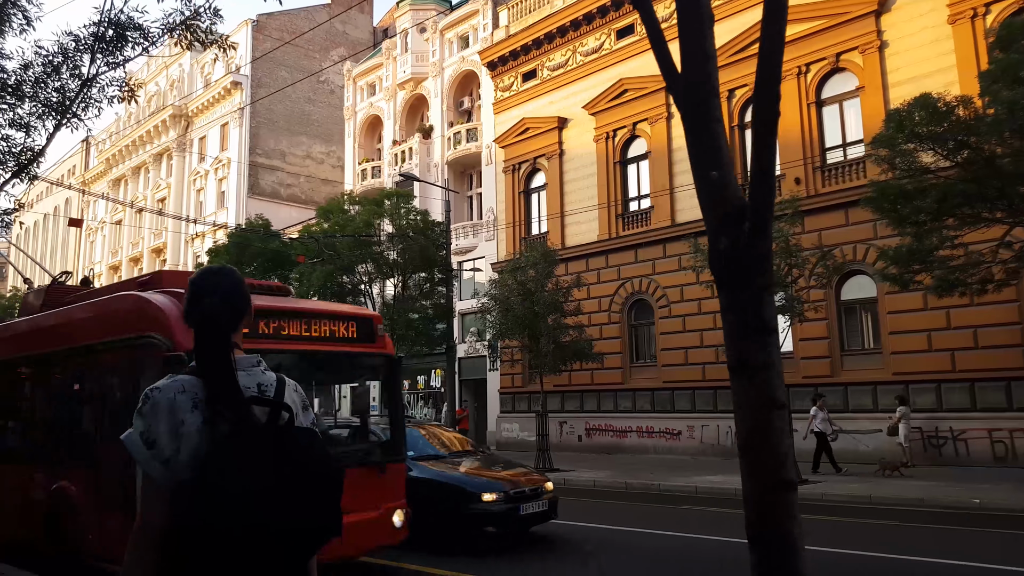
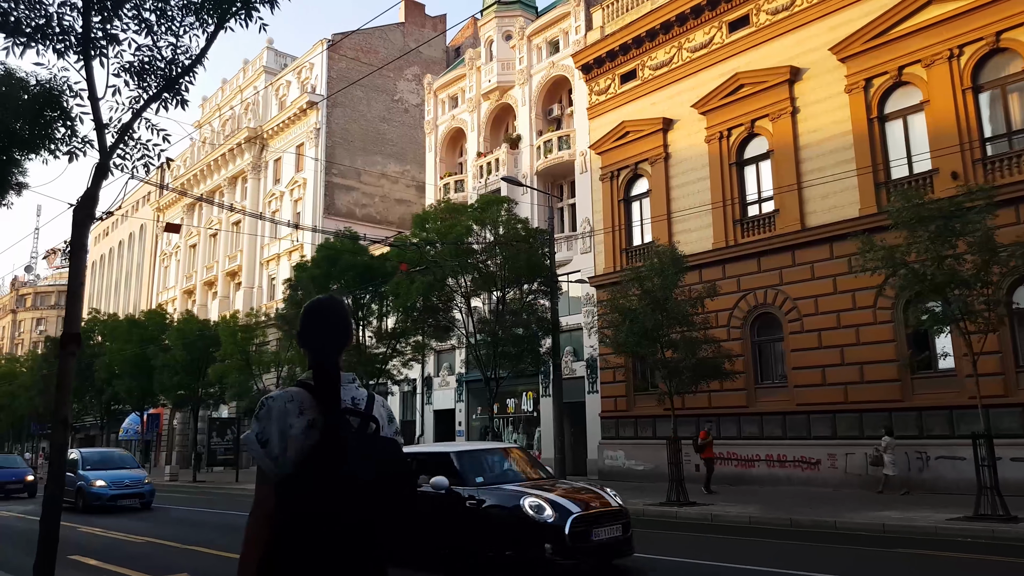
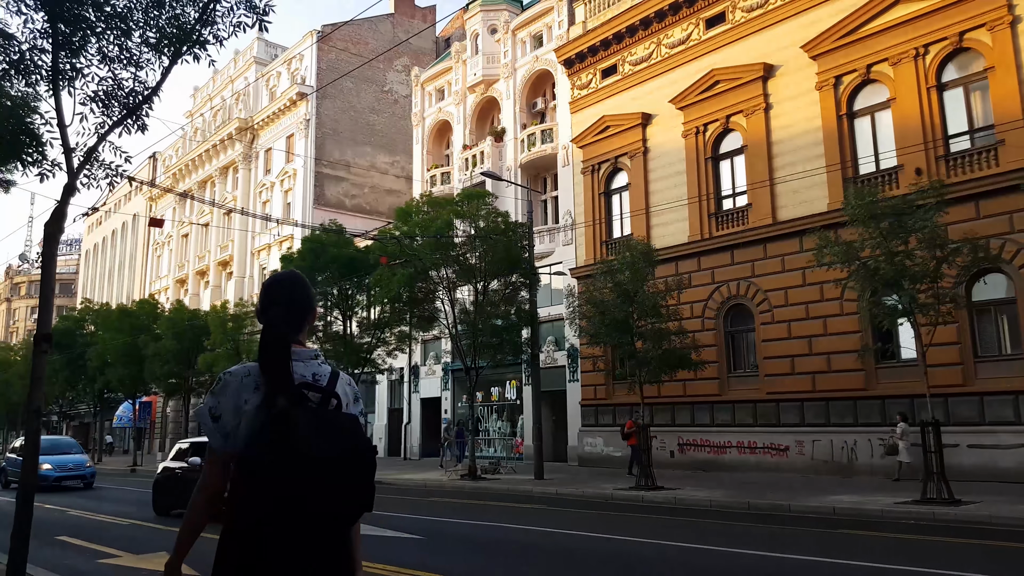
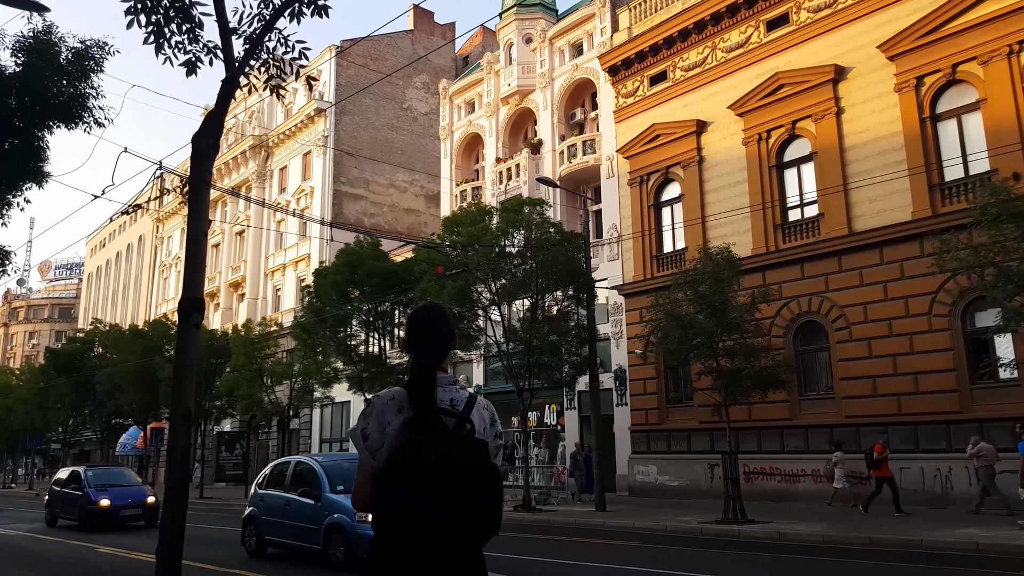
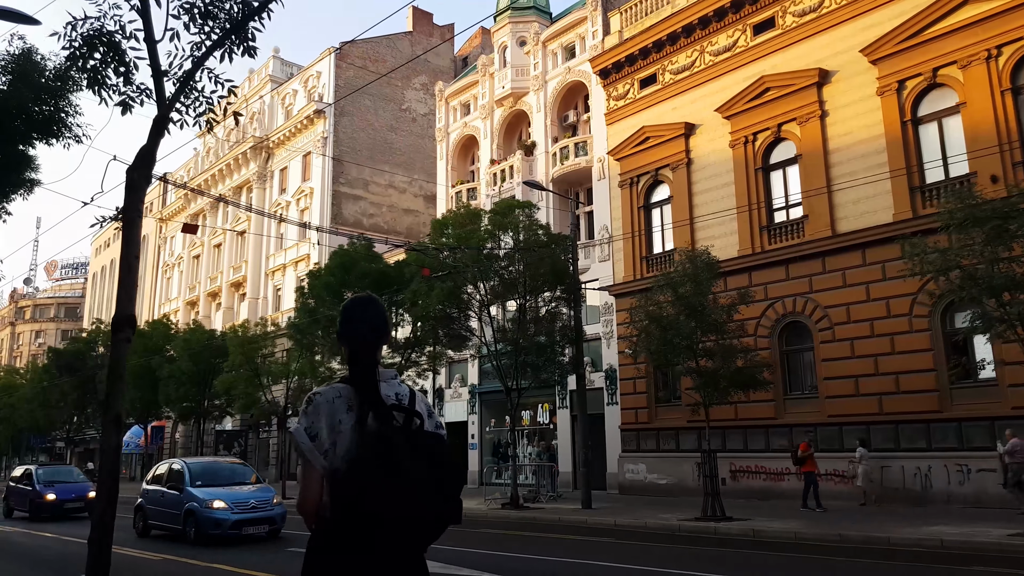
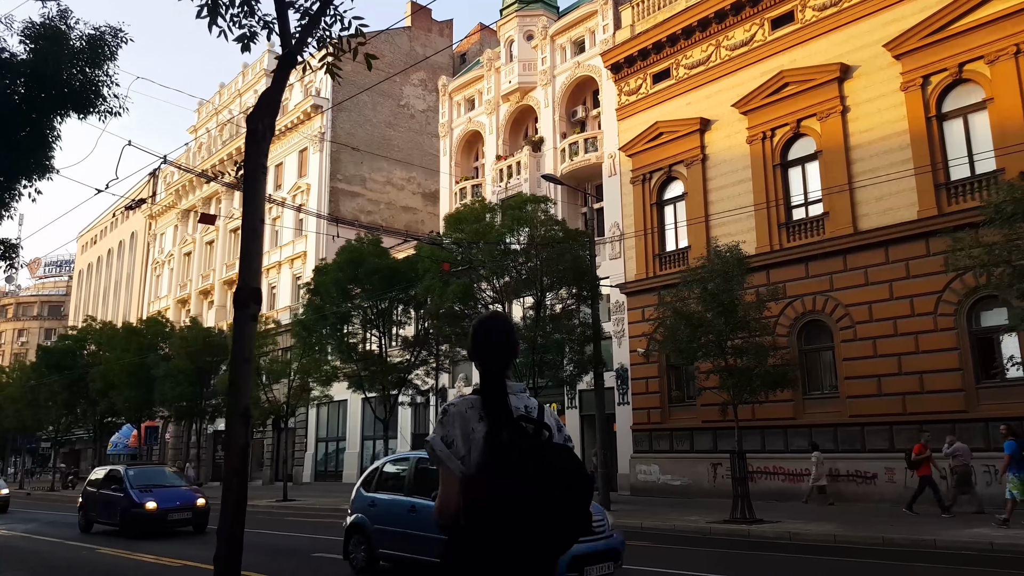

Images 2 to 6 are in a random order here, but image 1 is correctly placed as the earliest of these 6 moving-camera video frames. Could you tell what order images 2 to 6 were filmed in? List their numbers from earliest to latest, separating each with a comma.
3, 2, 5, 4, 6
